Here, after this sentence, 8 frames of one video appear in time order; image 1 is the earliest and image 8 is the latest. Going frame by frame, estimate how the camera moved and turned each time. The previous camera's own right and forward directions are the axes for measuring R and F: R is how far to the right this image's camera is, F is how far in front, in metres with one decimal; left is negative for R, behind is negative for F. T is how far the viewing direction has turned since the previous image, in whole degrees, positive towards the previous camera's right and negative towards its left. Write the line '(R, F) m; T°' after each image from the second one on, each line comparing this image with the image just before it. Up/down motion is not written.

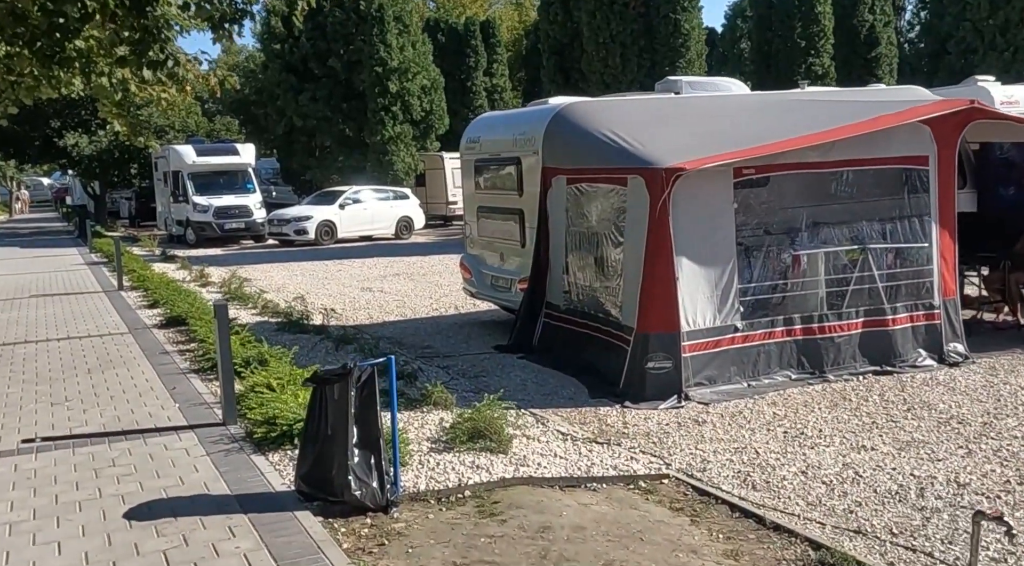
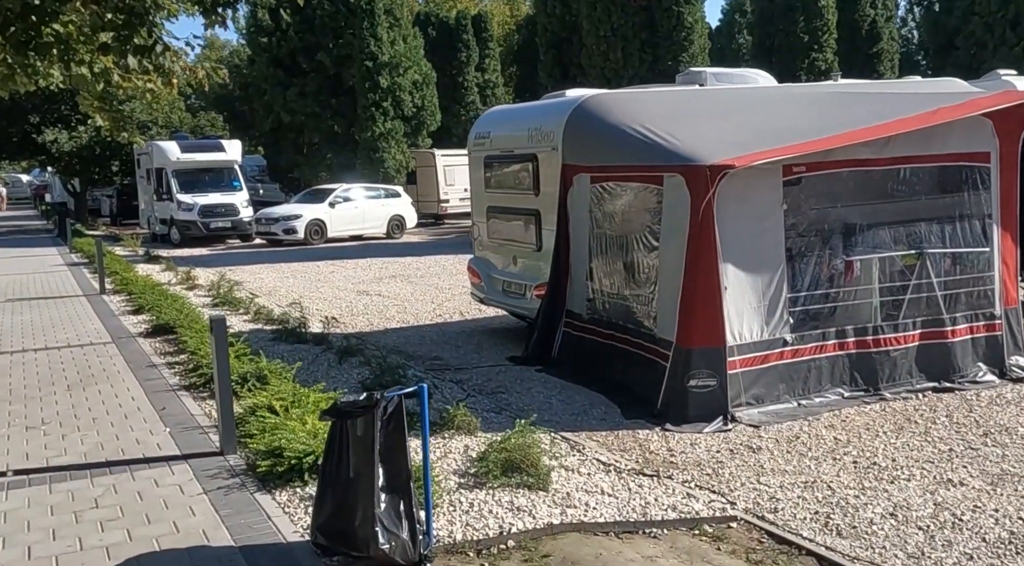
(-0.3, +0.8) m; +1°
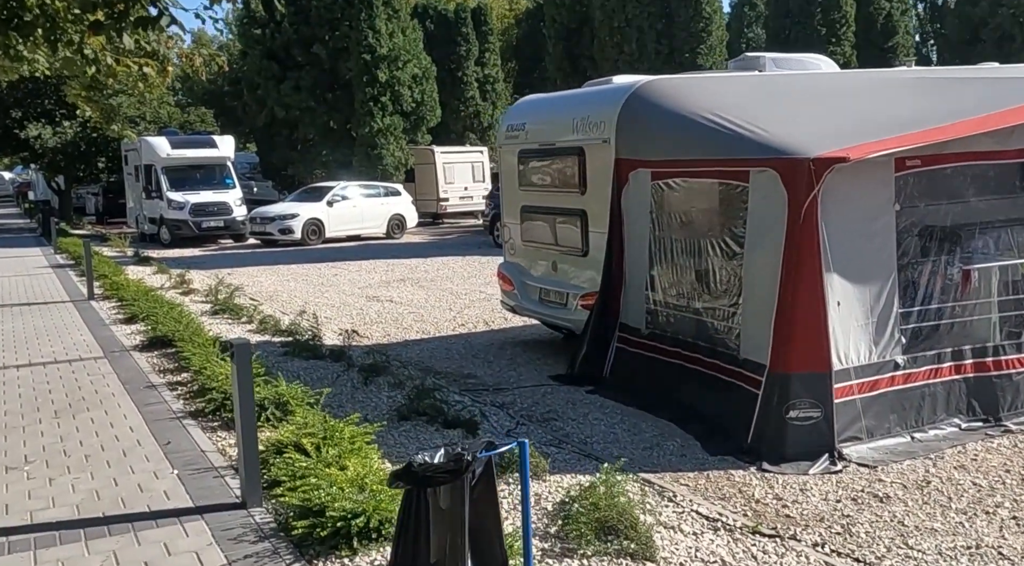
(-0.5, +1.1) m; +1°
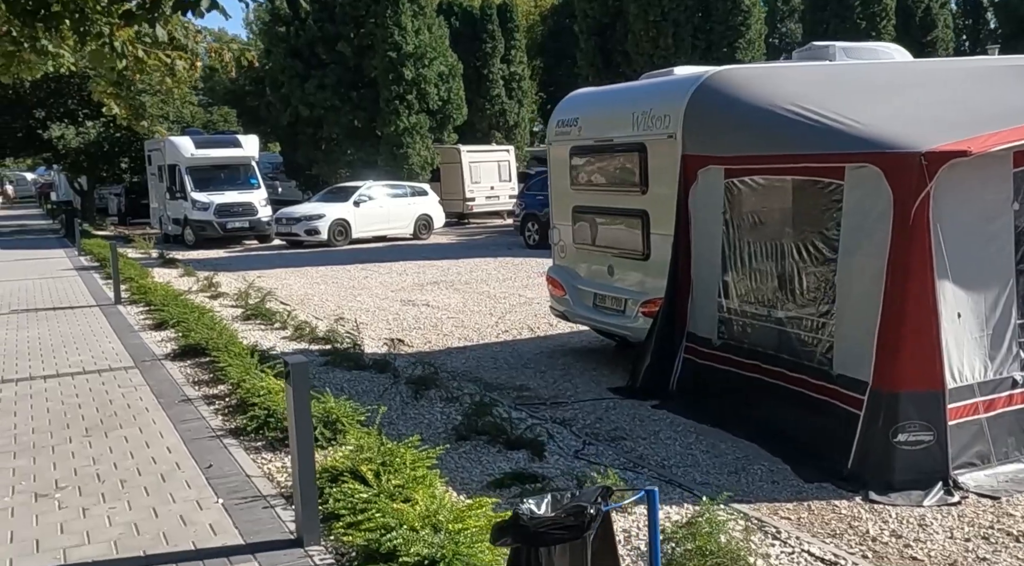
(-0.3, +0.6) m; -1°
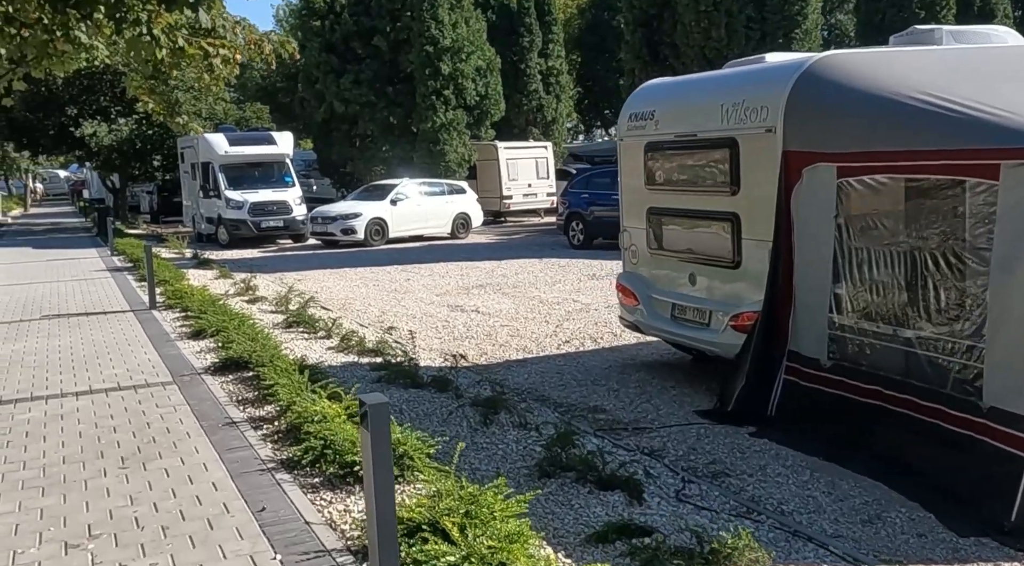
(-0.4, +0.8) m; -2°
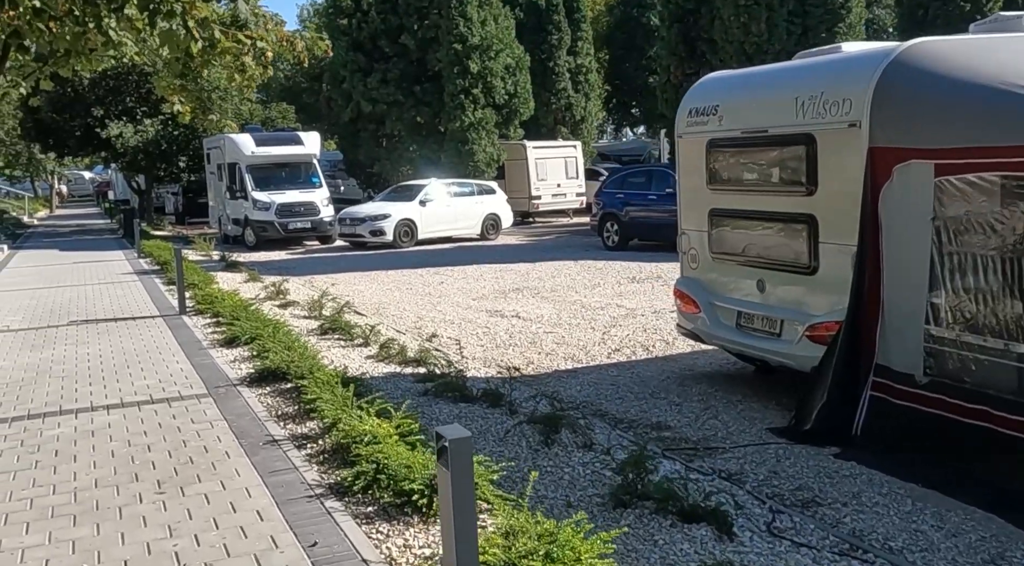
(-0.3, +0.5) m; -1°
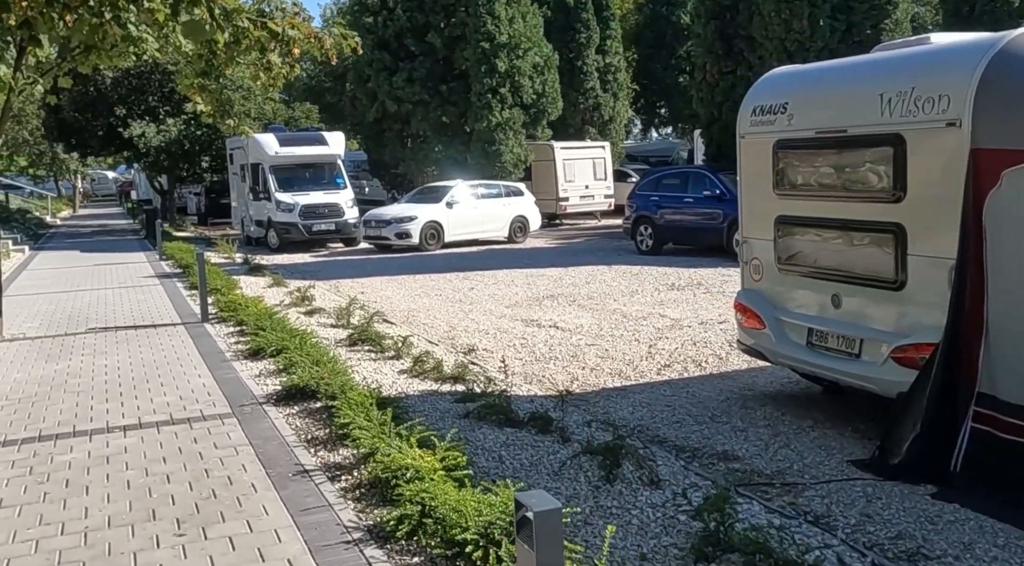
(-0.2, +0.6) m; -1°
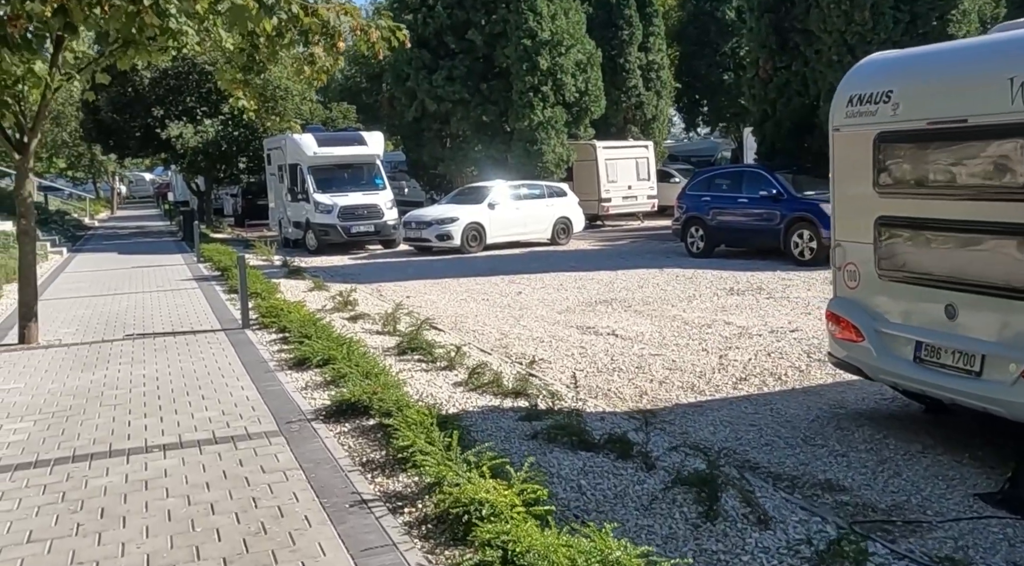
(-0.3, +0.7) m; -2°
